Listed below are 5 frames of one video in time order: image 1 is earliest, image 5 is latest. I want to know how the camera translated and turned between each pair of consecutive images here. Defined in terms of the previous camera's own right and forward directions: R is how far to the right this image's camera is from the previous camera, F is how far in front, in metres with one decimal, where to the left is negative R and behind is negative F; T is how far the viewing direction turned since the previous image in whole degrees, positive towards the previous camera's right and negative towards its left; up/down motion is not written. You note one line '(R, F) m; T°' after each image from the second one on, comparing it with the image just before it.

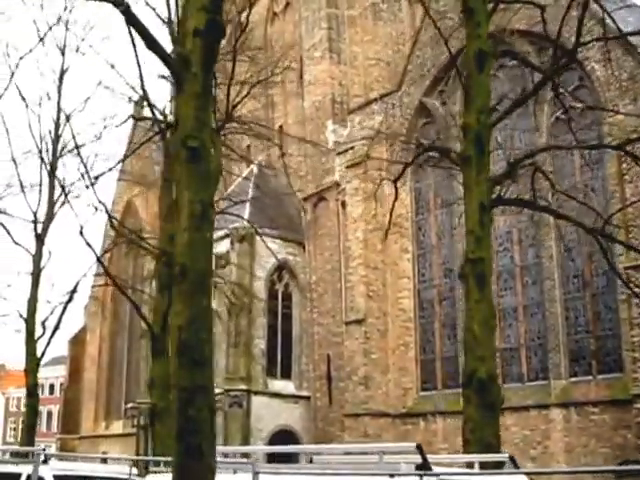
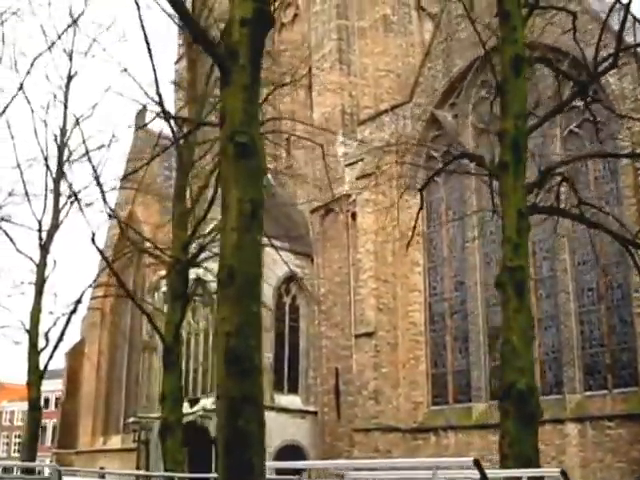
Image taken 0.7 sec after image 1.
(-0.3, +0.2) m; +1°
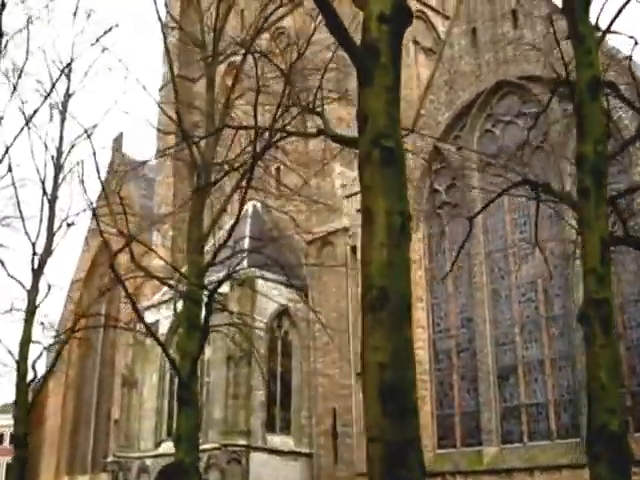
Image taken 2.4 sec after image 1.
(-1.0, +0.6) m; +4°
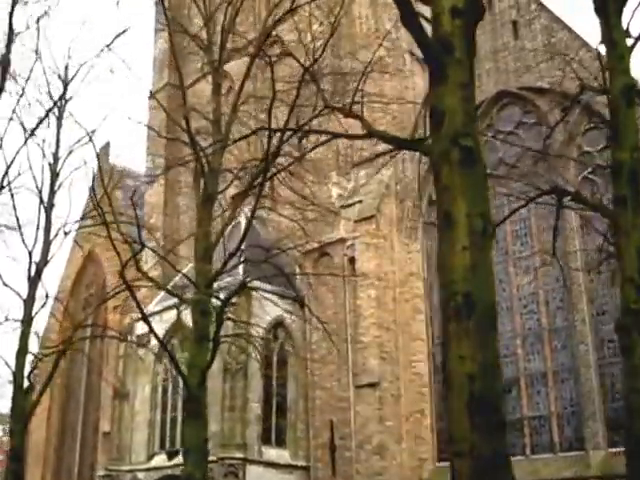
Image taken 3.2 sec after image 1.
(-0.5, +0.2) m; +2°
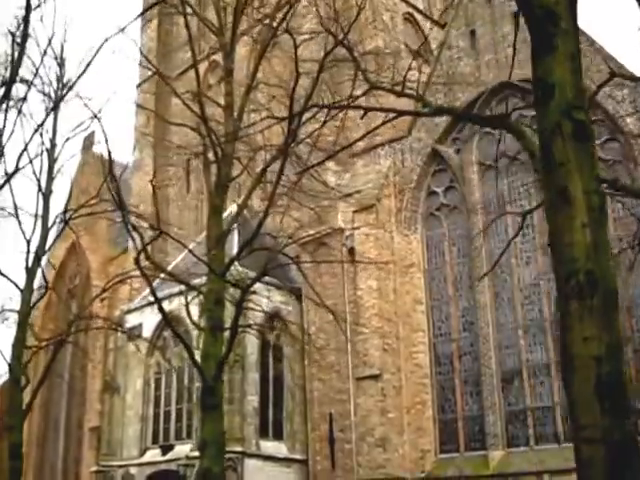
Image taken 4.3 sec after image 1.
(-0.6, +0.2) m; +2°
